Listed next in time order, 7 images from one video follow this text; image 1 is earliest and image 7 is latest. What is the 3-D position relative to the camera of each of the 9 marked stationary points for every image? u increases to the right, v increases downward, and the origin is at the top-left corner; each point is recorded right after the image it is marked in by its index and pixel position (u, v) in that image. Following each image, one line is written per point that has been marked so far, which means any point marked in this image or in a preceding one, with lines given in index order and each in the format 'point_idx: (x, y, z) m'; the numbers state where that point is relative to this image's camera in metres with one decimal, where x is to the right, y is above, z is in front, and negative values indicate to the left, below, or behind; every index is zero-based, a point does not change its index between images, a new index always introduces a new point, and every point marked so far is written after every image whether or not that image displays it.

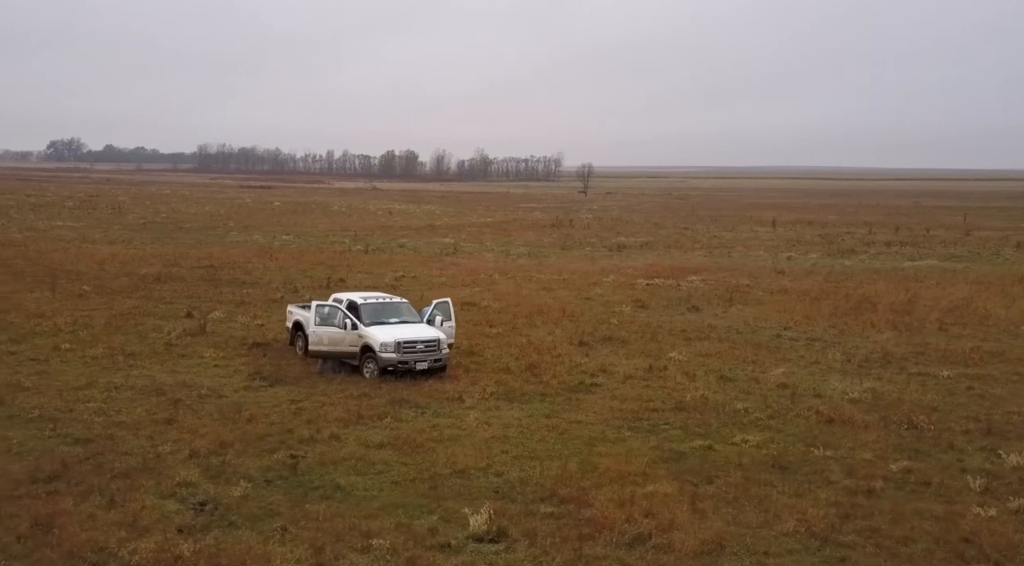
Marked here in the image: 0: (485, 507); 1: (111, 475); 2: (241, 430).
0: (-0.1, -1.8, +7.1) m
1: (-3.5, -1.7, +7.6) m
2: (-3.2, -1.7, +10.2) m
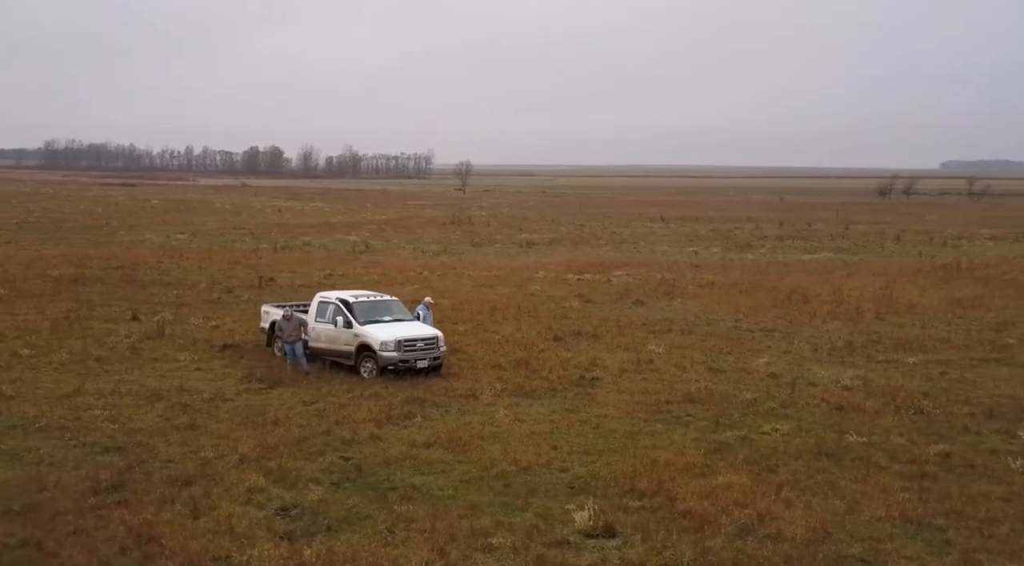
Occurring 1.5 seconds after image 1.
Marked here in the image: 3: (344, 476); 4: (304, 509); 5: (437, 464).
0: (+0.6, -1.8, +6.9) m
1: (-2.8, -1.7, +7.2) m
2: (-2.7, -1.7, +9.8) m
3: (-1.5, -1.7, +7.9) m
4: (-1.6, -1.7, +6.7) m
5: (-0.7, -1.8, +8.5) m
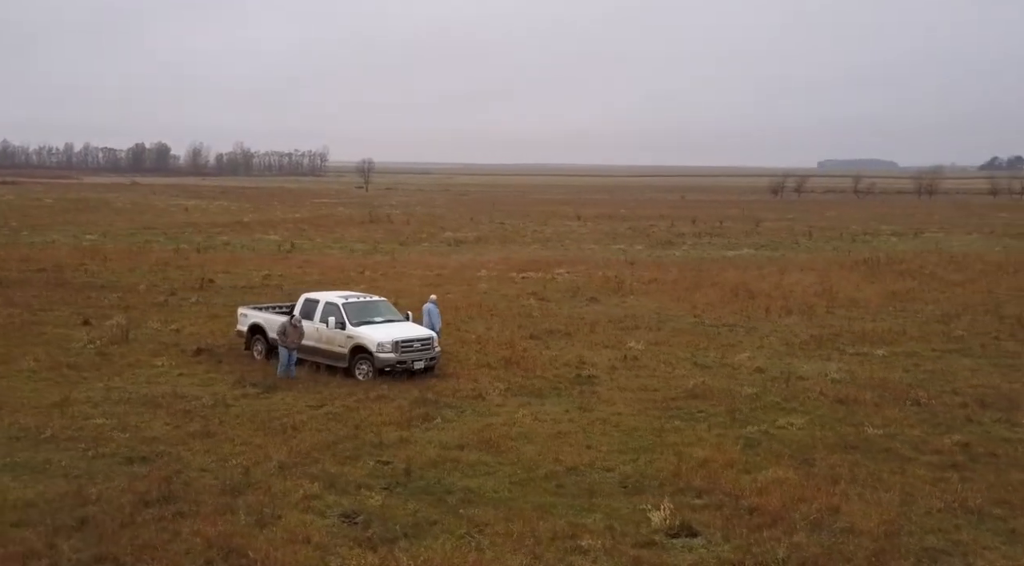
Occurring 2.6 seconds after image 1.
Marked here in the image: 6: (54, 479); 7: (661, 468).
0: (+1.1, -1.8, +6.9) m
1: (-2.3, -1.7, +7.0) m
2: (-2.3, -1.7, +9.6) m
3: (-1.0, -1.7, +7.7) m
4: (-1.0, -1.7, +6.6) m
5: (-0.3, -1.8, +8.4) m
6: (-4.0, -1.7, +7.7) m
7: (+1.4, -1.8, +8.3) m
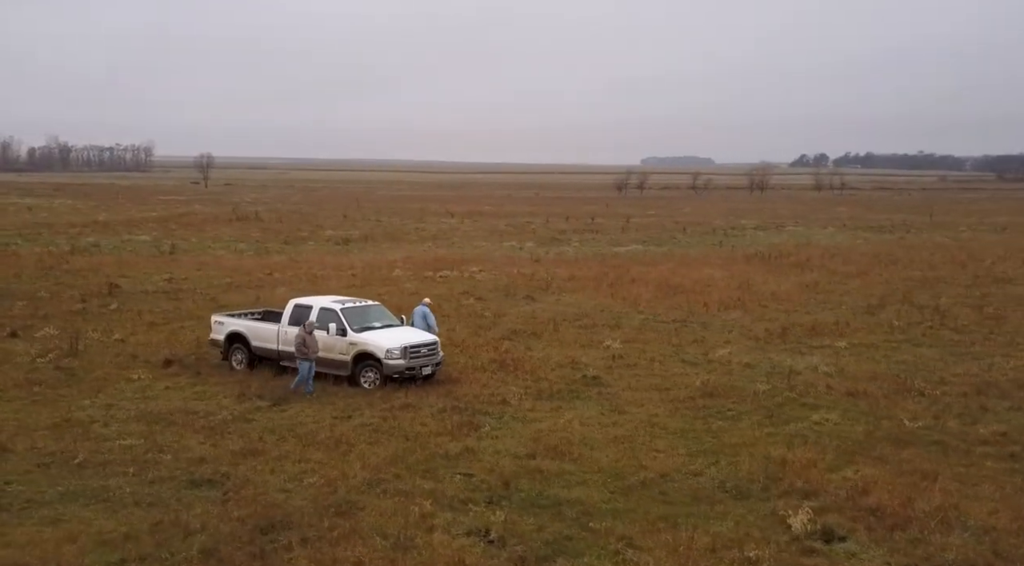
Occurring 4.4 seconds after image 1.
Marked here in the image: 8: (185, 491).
0: (+2.0, -1.8, +6.9) m
1: (-1.3, -1.8, +6.7) m
2: (-1.6, -1.8, +9.2) m
3: (-0.2, -1.8, +7.4) m
4: (-0.1, -1.8, +6.3) m
5: (+0.5, -1.8, +8.2) m
6: (-3.1, -1.9, +7.2) m
7: (+2.2, -1.8, +8.2) m
8: (-2.9, -1.9, +7.8) m
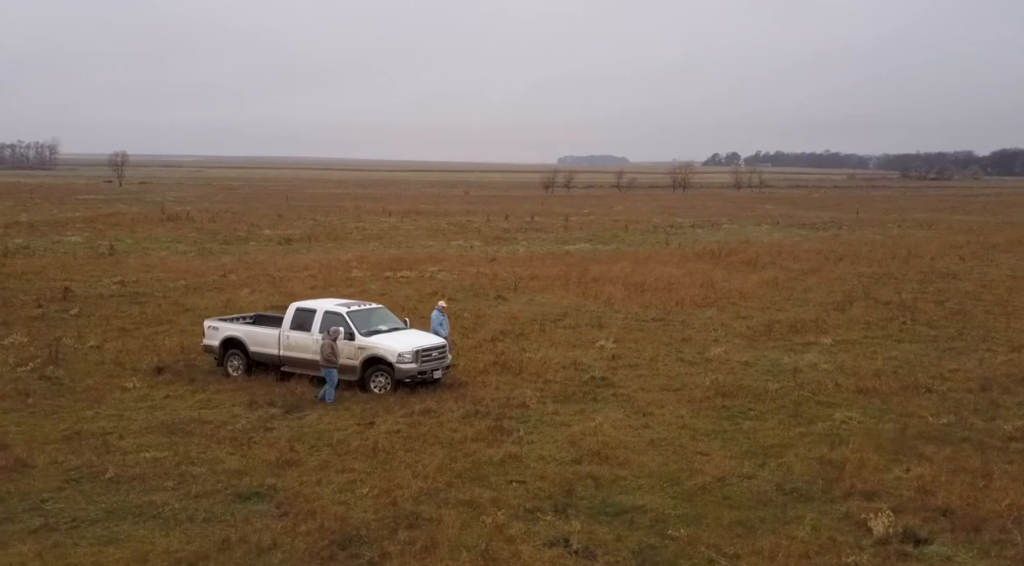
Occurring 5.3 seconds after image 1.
0: (+2.6, -1.8, +6.9) m
1: (-0.7, -1.8, +6.5) m
2: (-1.2, -1.9, +9.0) m
3: (+0.4, -1.8, +7.3) m
4: (+0.5, -1.9, +6.2) m
5: (+1.0, -1.8, +8.1) m
6: (-2.5, -1.9, +6.9) m
7: (+2.7, -1.8, +8.2) m
8: (-2.4, -1.9, +7.6) m
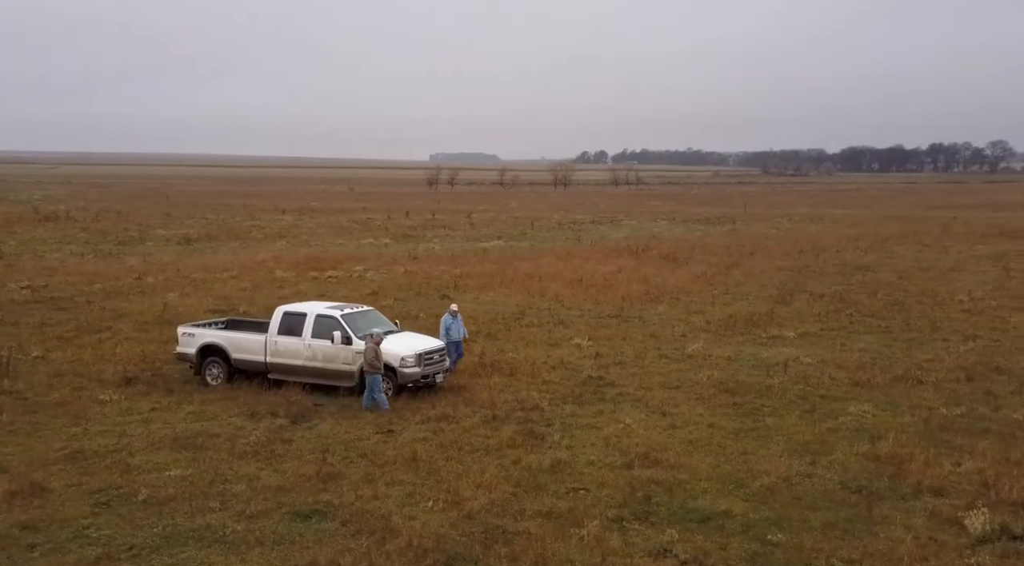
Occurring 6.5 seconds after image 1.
0: (+3.3, -1.8, +6.9) m
1: (0.0, -1.9, +6.3) m
2: (-0.6, -1.9, +8.8) m
3: (+1.0, -1.9, +7.2) m
4: (+1.3, -1.9, +6.1) m
5: (+1.6, -1.9, +8.1) m
6: (-1.9, -2.0, +6.6) m
7: (+3.3, -1.8, +8.3) m
8: (-1.8, -2.0, +7.3) m
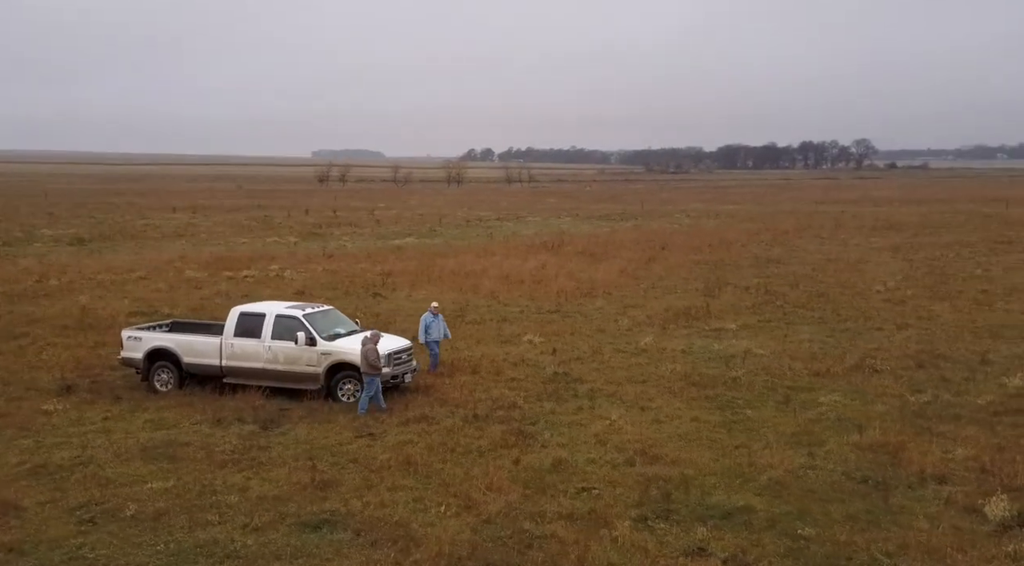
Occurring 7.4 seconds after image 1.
0: (+3.4, -1.7, +7.1) m
1: (+0.2, -1.9, +6.2) m
2: (-0.6, -1.9, +8.6) m
3: (+1.2, -1.9, +7.2) m
4: (+1.5, -1.9, +6.1) m
5: (+1.7, -1.8, +8.1) m
6: (-1.6, -2.0, +6.3) m
7: (+3.4, -1.7, +8.5) m
8: (-1.6, -2.0, +7.0) m
